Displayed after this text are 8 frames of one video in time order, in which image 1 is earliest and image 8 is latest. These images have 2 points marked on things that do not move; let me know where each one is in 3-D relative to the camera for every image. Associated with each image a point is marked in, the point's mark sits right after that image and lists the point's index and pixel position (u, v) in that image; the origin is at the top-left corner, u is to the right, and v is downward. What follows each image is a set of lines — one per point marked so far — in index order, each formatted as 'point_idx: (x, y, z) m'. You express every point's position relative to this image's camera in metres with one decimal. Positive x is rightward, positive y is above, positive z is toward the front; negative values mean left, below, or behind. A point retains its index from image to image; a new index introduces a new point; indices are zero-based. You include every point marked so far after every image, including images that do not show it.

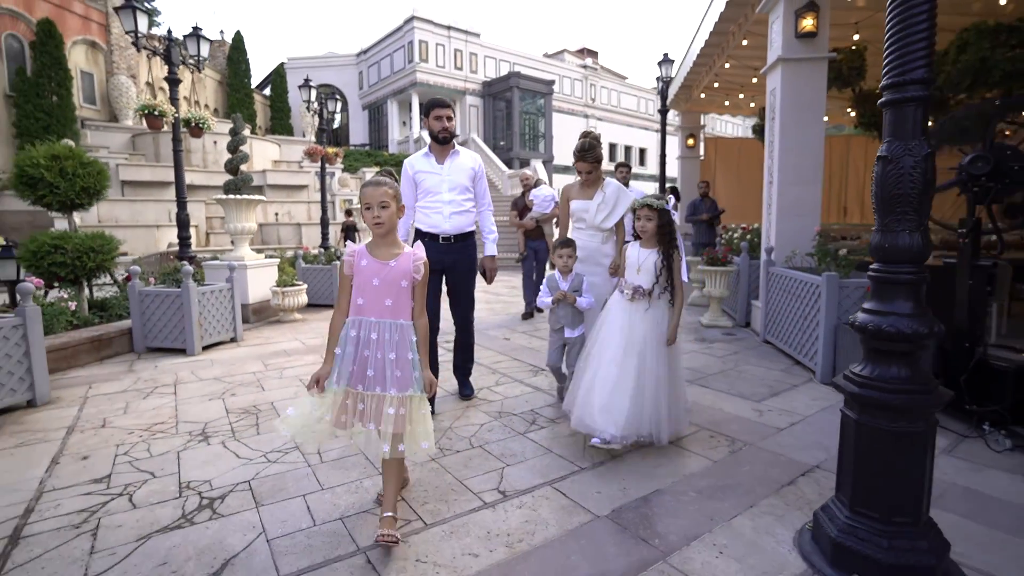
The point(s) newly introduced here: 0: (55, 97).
0: (-13.8, +5.8, +15.2) m
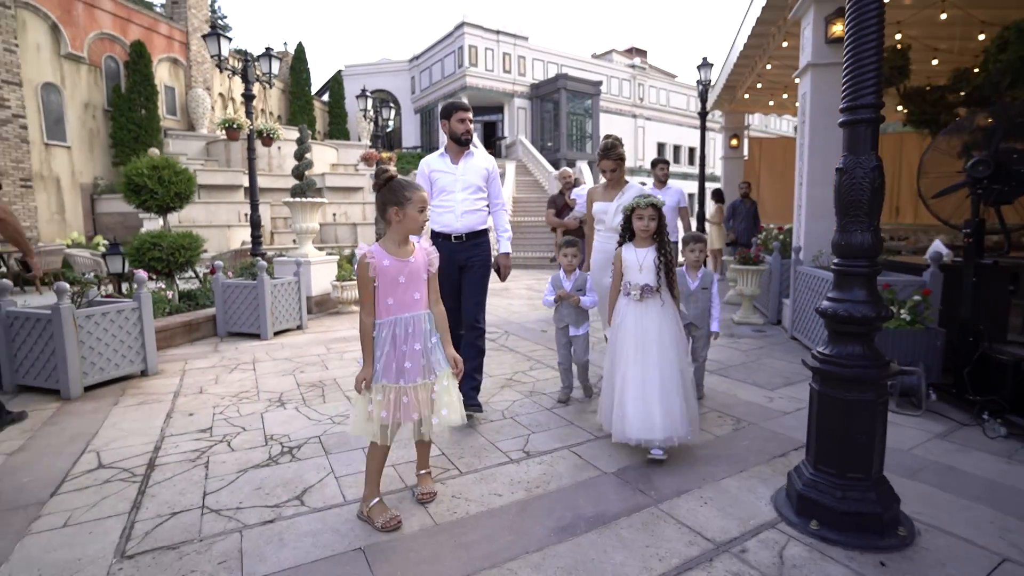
0: (-12.4, +6.0, +16.9) m
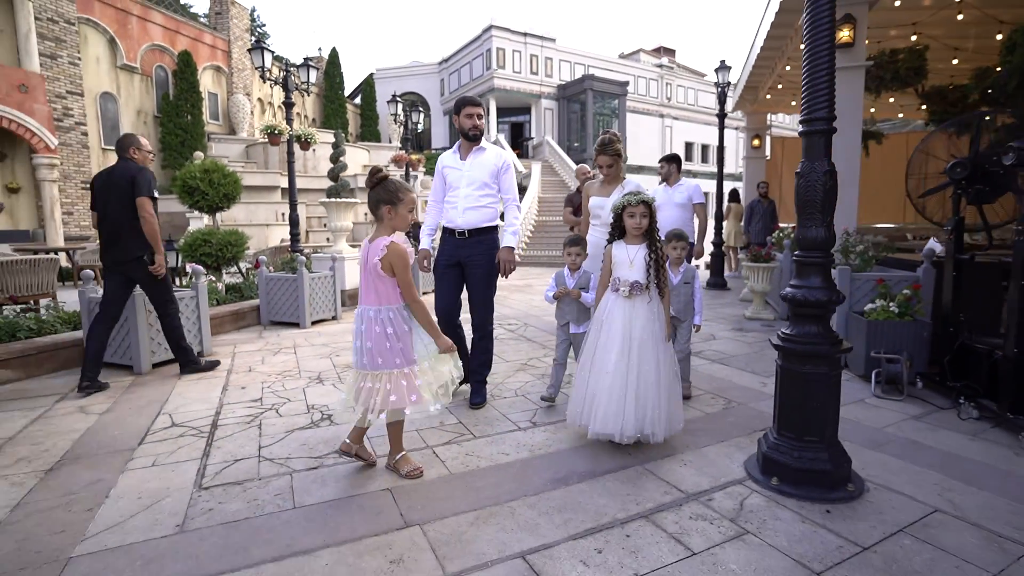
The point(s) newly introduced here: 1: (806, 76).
0: (-11.5, +6.2, +18.0) m
1: (+1.4, +1.0, +2.5) m
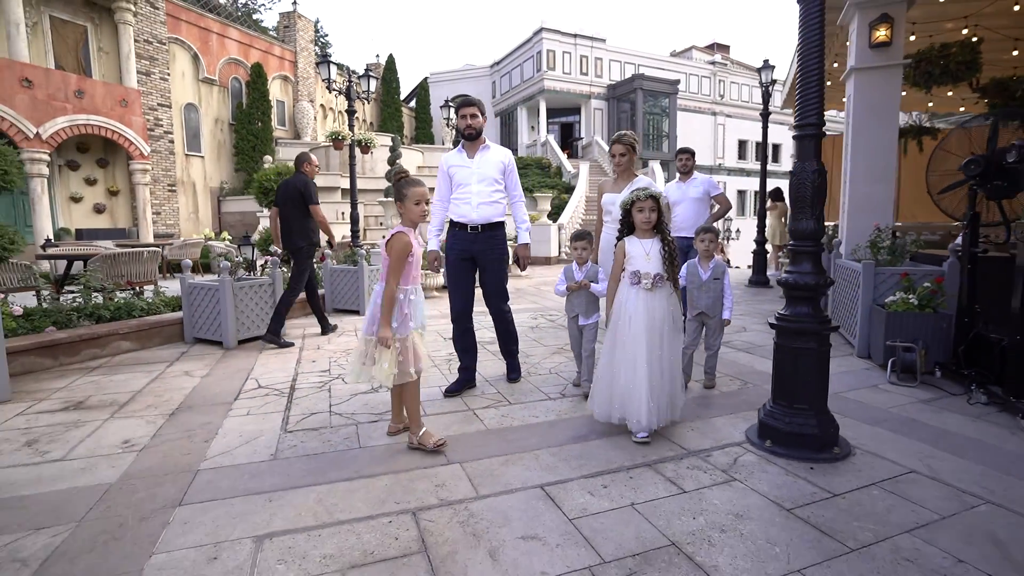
0: (-9.7, +6.4, +19.5) m
1: (+1.6, +1.1, +2.8) m
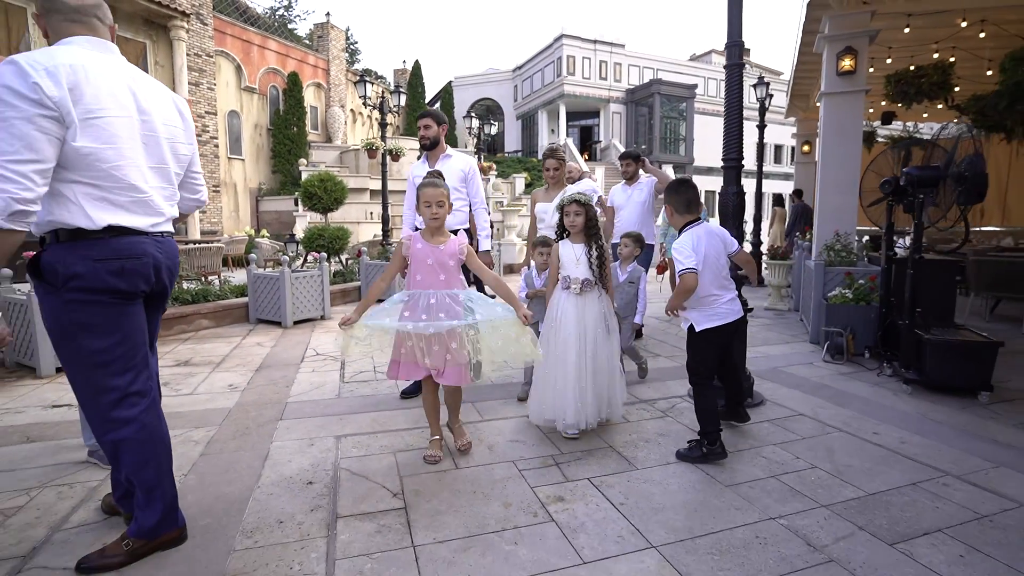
0: (-8.9, +6.6, +20.9) m
1: (+1.6, +1.2, +3.8) m
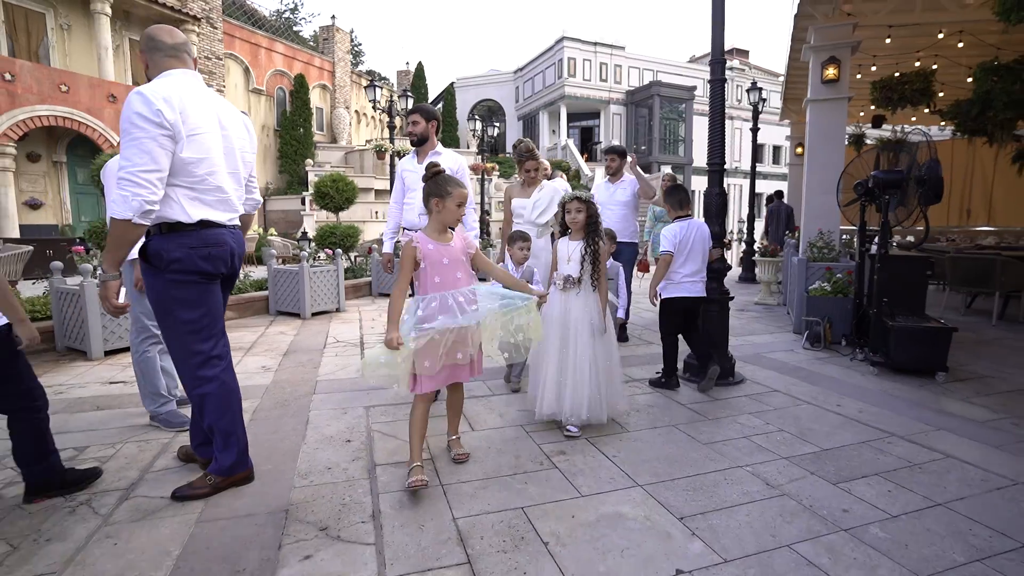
0: (-8.8, +6.7, +21.4) m
1: (+1.7, +1.2, +4.2) m
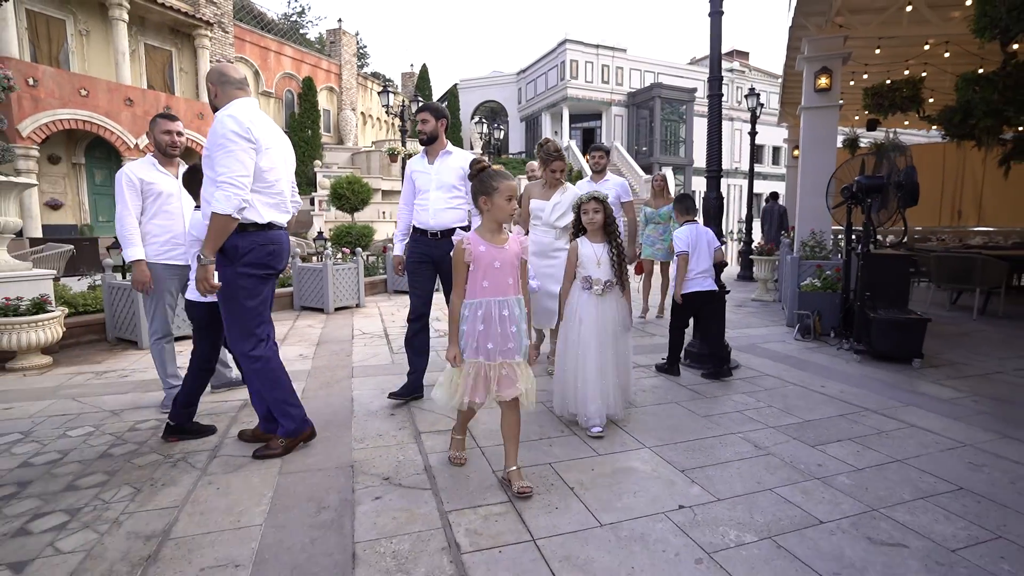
0: (-8.7, +6.8, +21.8) m
1: (+1.8, +1.3, +4.7) m
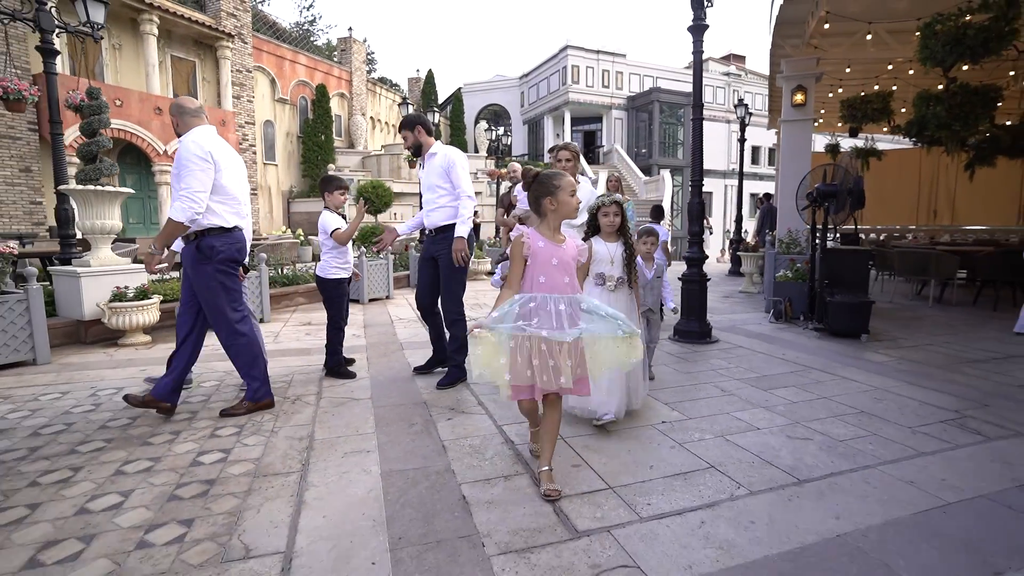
0: (-8.5, +6.9, +22.8) m
1: (+2.0, +1.4, +5.6) m
